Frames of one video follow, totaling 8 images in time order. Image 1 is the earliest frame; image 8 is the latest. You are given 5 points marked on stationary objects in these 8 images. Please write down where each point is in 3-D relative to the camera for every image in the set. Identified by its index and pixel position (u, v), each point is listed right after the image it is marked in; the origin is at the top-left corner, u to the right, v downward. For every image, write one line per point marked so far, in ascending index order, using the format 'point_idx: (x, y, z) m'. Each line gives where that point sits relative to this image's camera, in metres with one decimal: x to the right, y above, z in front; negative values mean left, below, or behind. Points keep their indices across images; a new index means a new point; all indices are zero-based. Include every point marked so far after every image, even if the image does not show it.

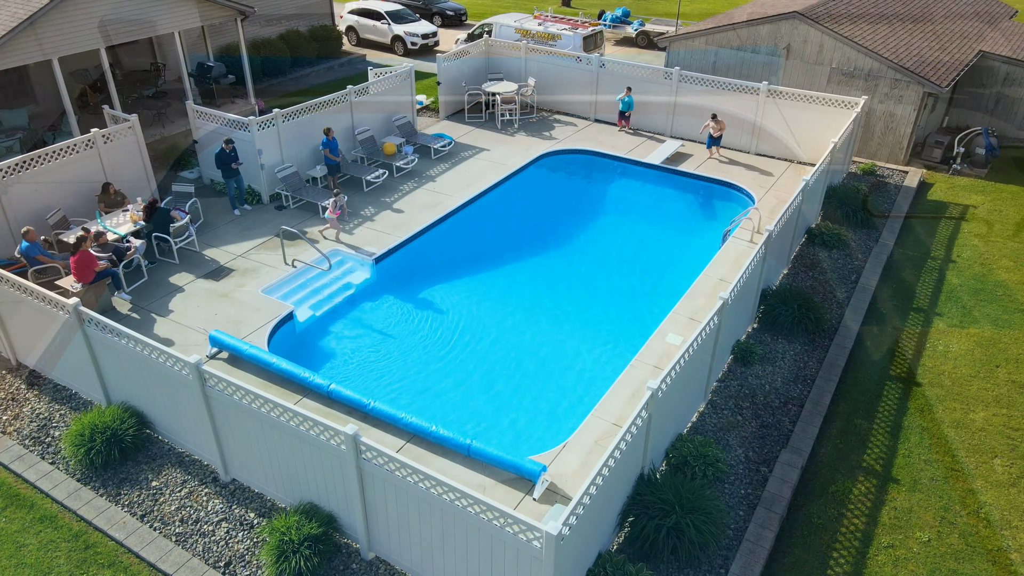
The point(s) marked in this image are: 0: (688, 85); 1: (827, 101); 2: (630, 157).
0: (+4.4, +5.1, +18.8) m
1: (+7.2, +4.3, +17.2) m
2: (+2.9, +3.1, +18.2) m
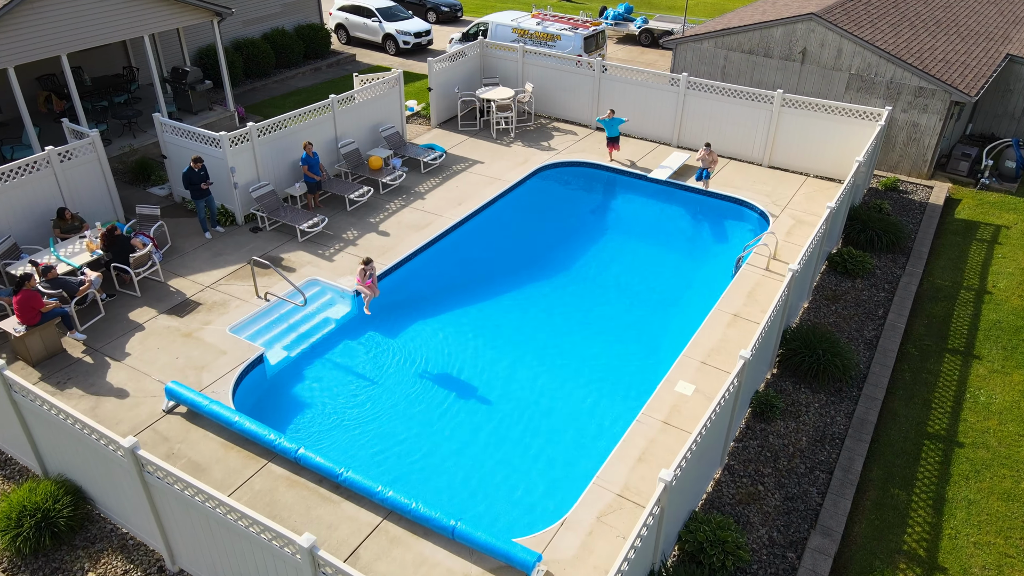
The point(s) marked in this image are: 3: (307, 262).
0: (+4.3, +4.6, +17.6) m
1: (+7.1, +3.7, +15.9) m
2: (+2.8, +2.6, +16.9) m
3: (-3.7, +0.5, +13.4) m
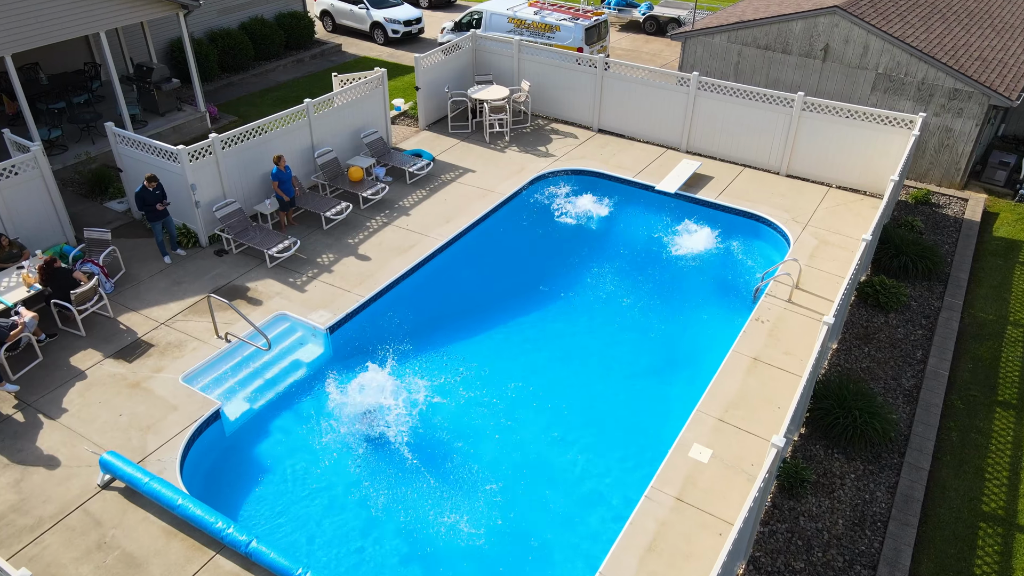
0: (+4.2, +4.2, +16.0) m
1: (+7.0, +3.3, +14.4) m
2: (+2.7, +2.2, +15.5) m
3: (-3.8, -0.1, +12.0) m
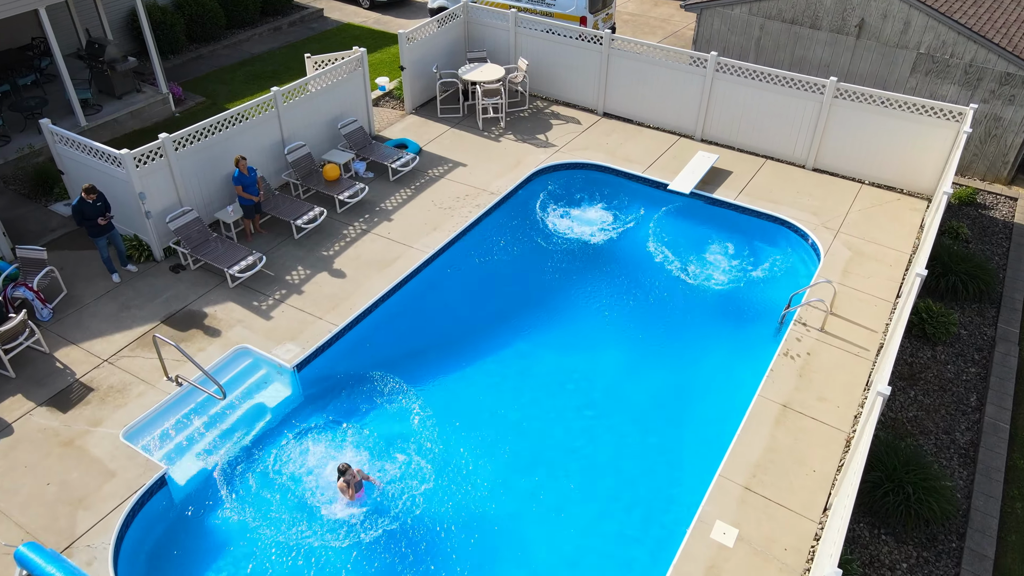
0: (+4.1, +4.1, +14.3) m
1: (+6.9, +3.1, +12.7) m
2: (+2.6, +2.0, +13.8) m
3: (-3.9, -0.5, +10.5) m
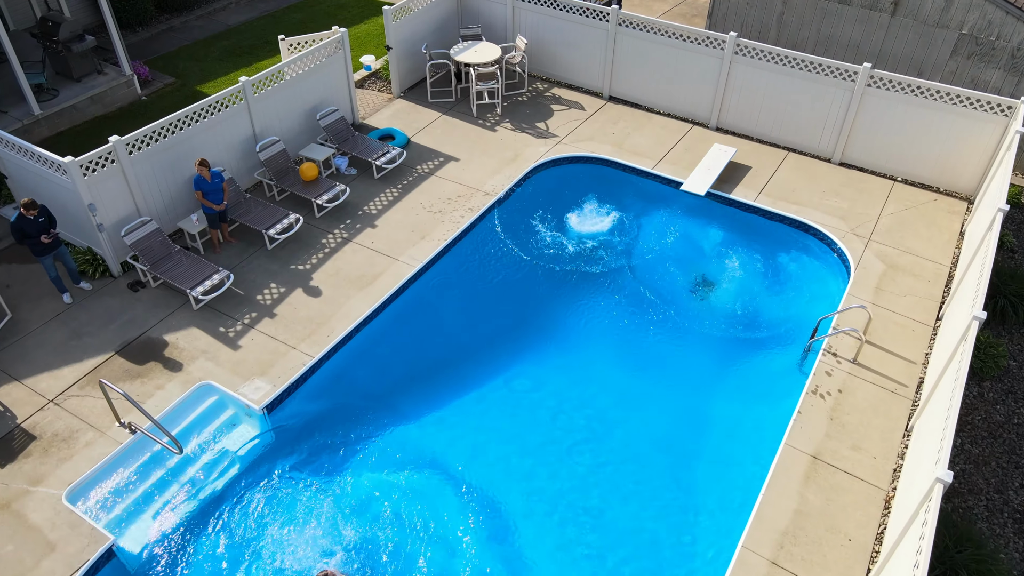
0: (+4.0, +3.9, +12.9) m
1: (+6.8, +2.9, +11.4) m
2: (+2.5, +1.9, +12.6) m
3: (-3.9, -0.8, +9.4) m
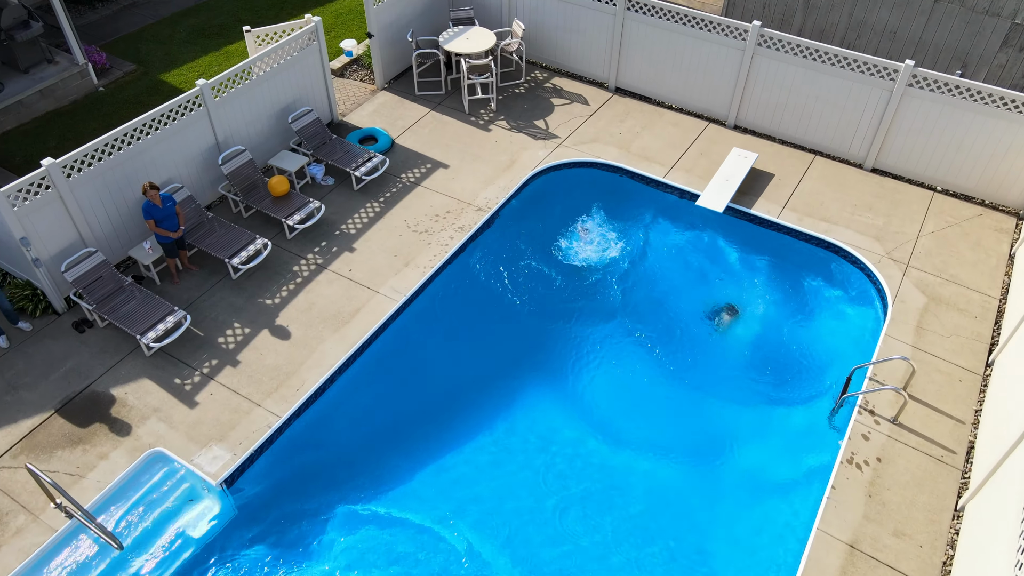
0: (+4.0, +3.6, +11.5) m
1: (+6.8, +2.4, +10.0) m
2: (+2.5, +1.6, +11.3) m
3: (-4.0, -1.3, +8.3) m
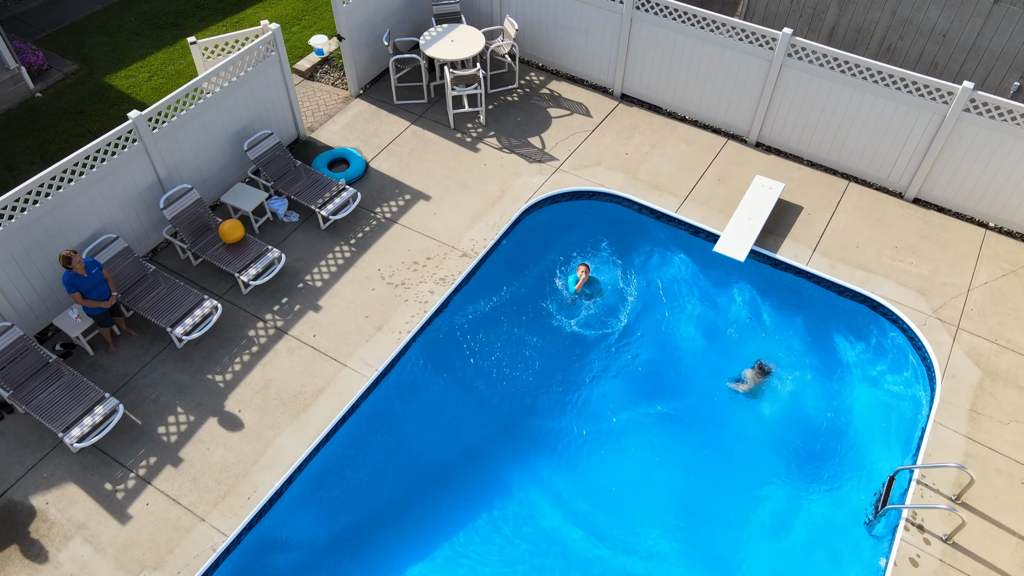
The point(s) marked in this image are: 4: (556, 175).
0: (+3.9, +2.9, +9.9) m
1: (+6.6, +1.7, +8.5) m
2: (+2.3, +0.9, +9.8) m
3: (-4.1, -2.2, +7.1) m
4: (+0.6, +1.6, +10.4) m
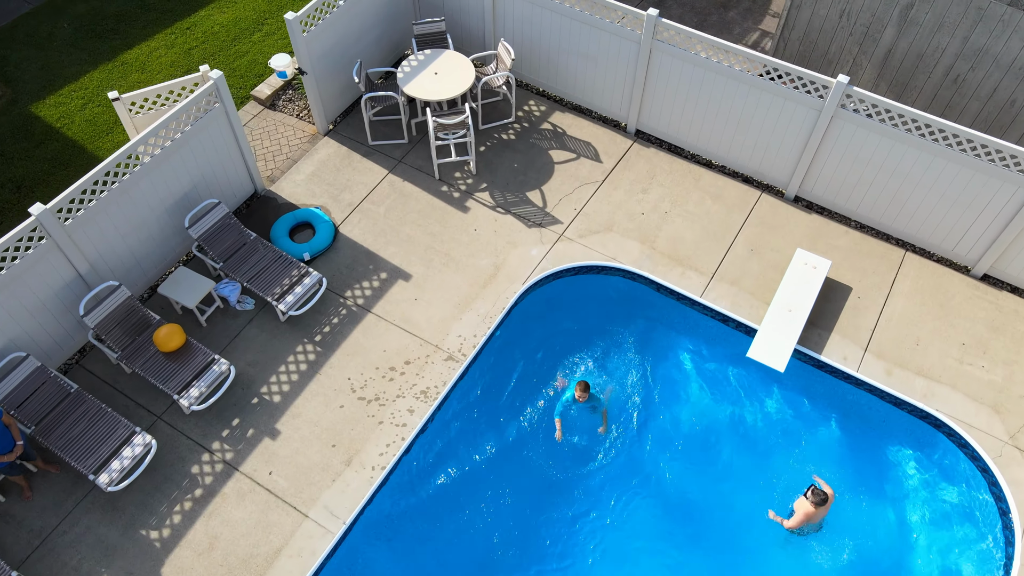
0: (+3.8, +1.8, +8.1) m
1: (+6.6, +0.4, +6.9) m
2: (+2.3, -0.2, +8.3) m
3: (-4.2, -3.6, +5.8) m
4: (+0.5, +0.5, +8.8) m
